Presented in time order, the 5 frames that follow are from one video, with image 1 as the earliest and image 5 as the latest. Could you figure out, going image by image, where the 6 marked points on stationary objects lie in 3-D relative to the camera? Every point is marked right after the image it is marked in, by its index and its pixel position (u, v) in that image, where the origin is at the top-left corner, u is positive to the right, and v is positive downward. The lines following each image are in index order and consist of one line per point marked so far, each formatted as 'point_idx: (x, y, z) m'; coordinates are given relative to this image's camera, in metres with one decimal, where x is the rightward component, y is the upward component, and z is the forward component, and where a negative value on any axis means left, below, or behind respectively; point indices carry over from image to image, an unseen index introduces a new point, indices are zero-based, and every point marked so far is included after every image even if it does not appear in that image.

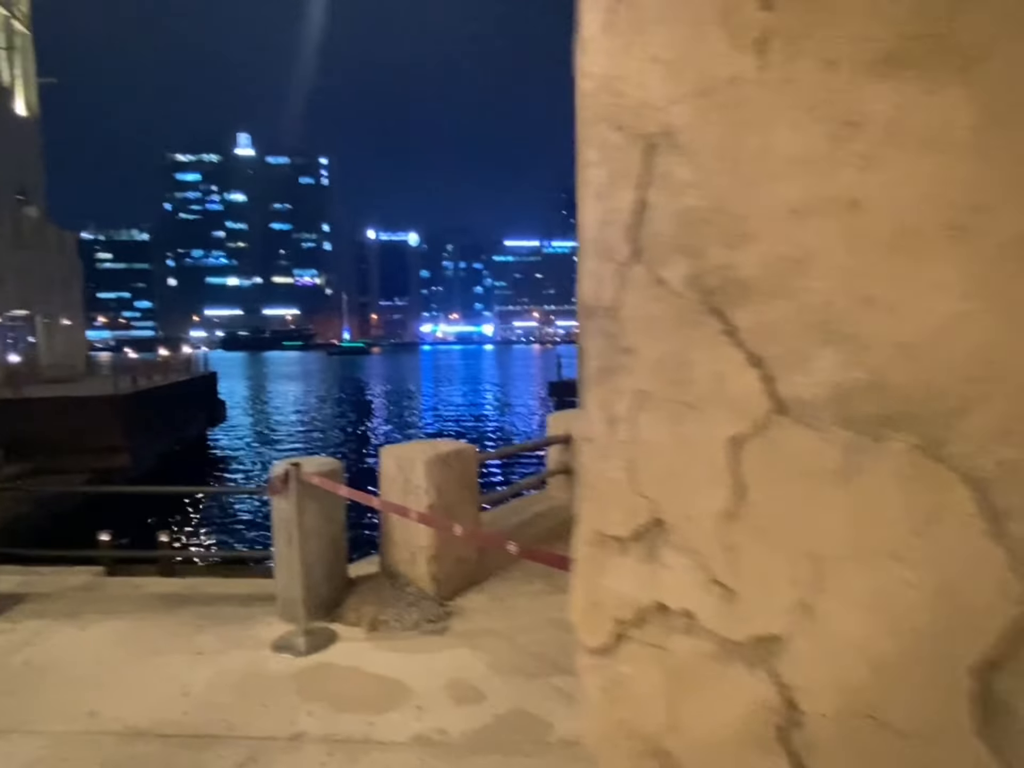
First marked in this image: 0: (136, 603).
0: (-3.7, -2.1, +6.3) m
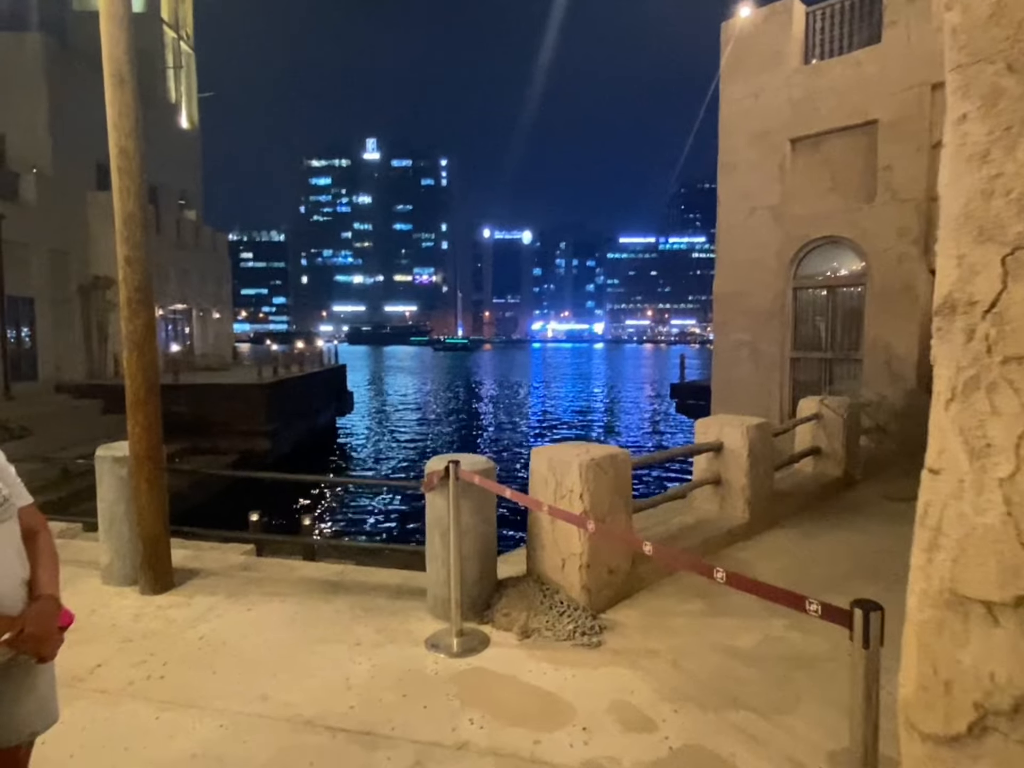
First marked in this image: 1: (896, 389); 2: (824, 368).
0: (-2.2, -2.1, +6.5) m
1: (+7.3, -0.1, +12.2) m
2: (+6.6, +0.3, +13.6) m
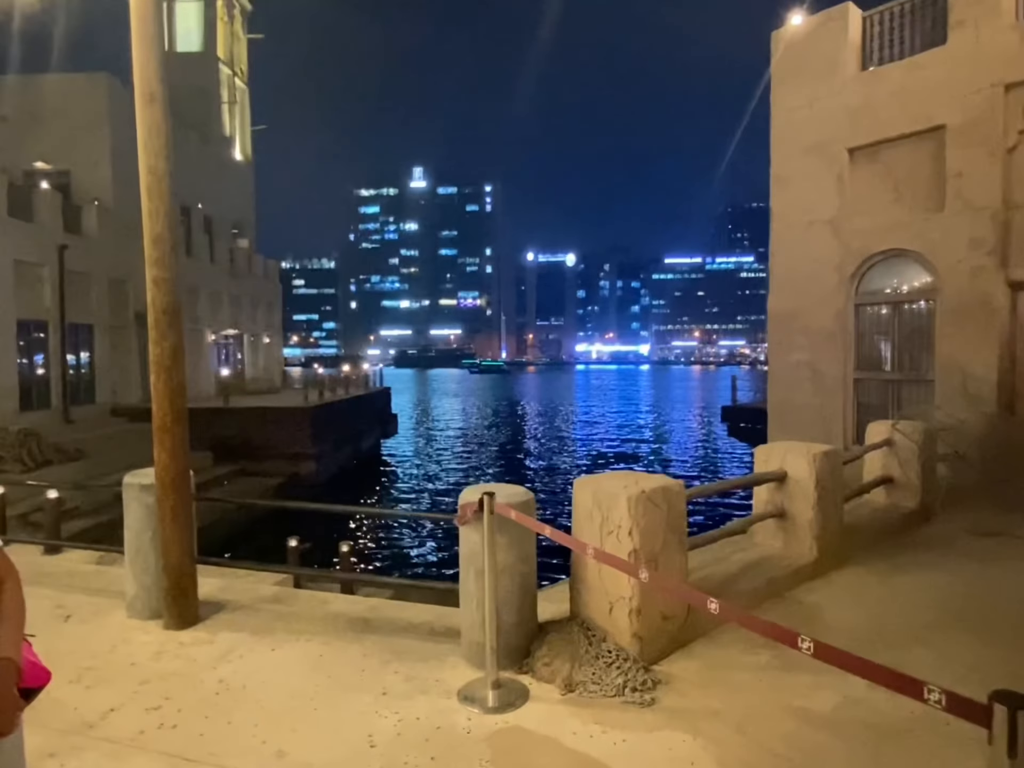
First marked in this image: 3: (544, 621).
0: (-1.8, -2.3, +6.2) m
1: (+8.1, -0.5, +11.3) m
2: (+7.5, -0.1, +12.6) m
3: (+0.3, -2.0, +5.5) m
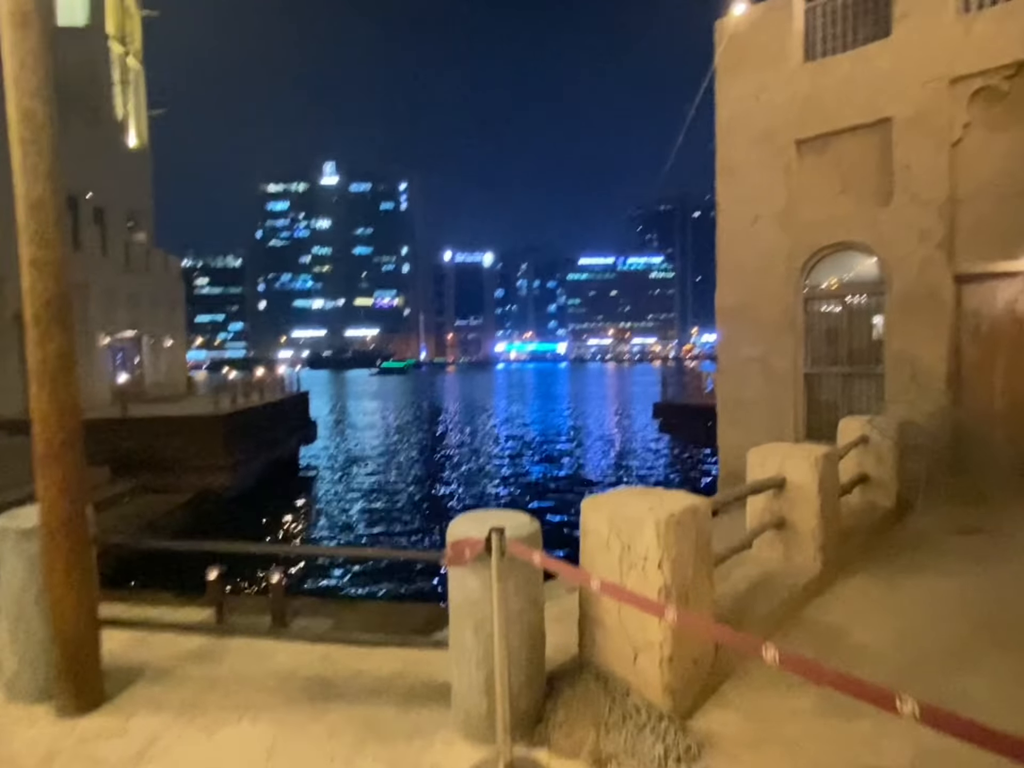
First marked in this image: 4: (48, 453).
0: (-1.9, -2.4, +5.0) m
1: (+7.3, -0.4, +11.3) m
2: (+6.5, 0.0, +12.6) m
3: (+0.2, -2.1, +4.6) m
4: (-3.2, -0.5, +4.4) m
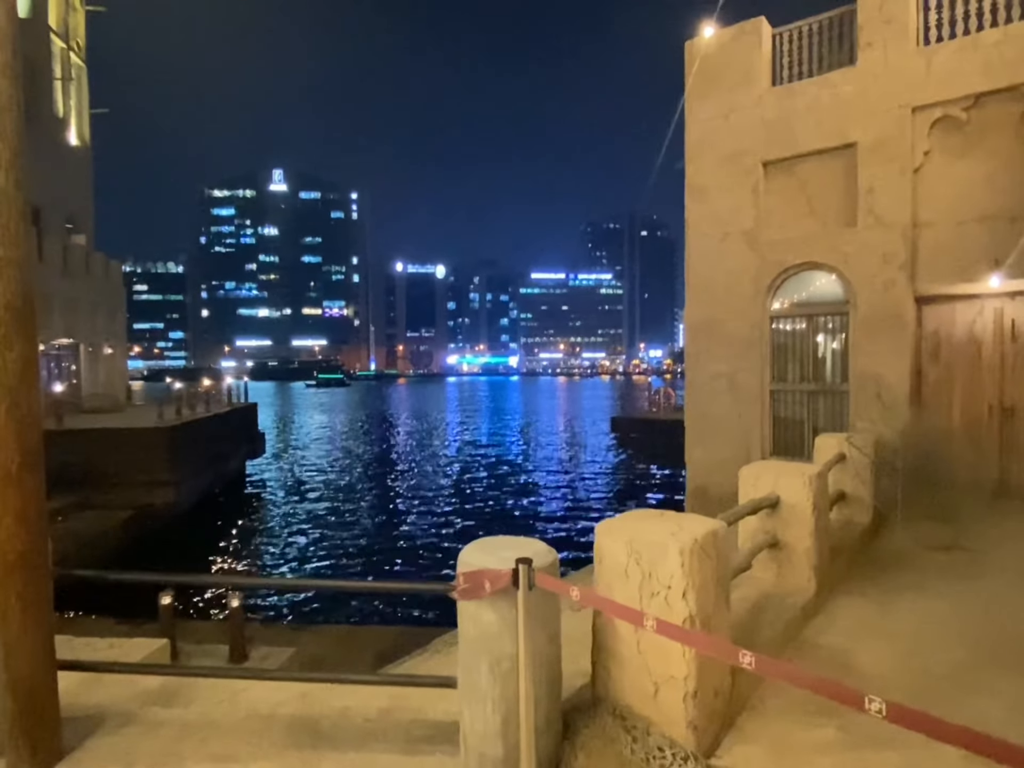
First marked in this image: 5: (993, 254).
0: (-1.9, -2.5, +4.5) m
1: (+6.8, -0.7, +11.6) m
2: (+5.9, -0.4, +12.8) m
3: (+0.3, -2.2, +4.4) m
4: (-3.1, -0.6, +3.8) m
5: (+8.2, +2.2, +10.9) m
